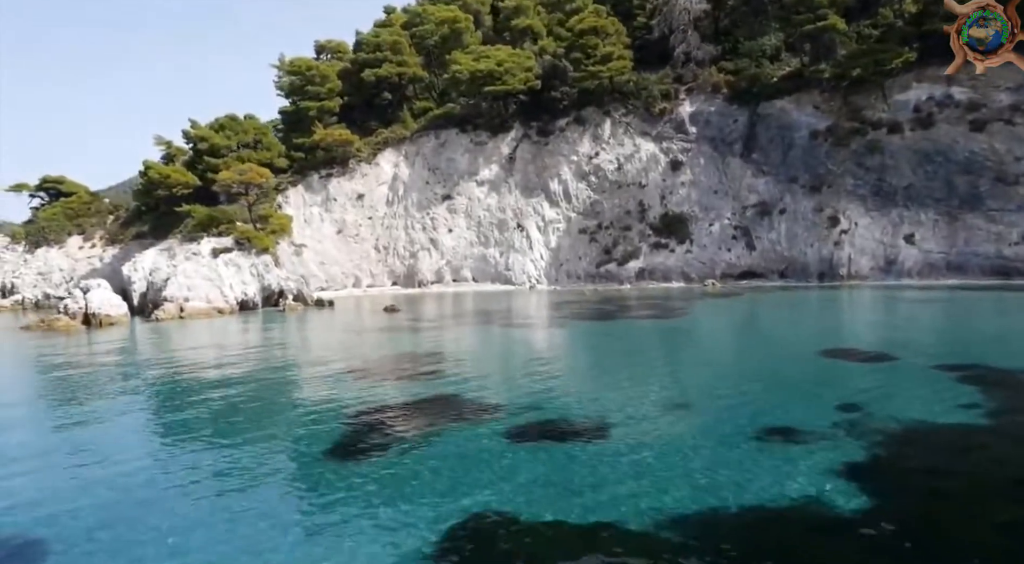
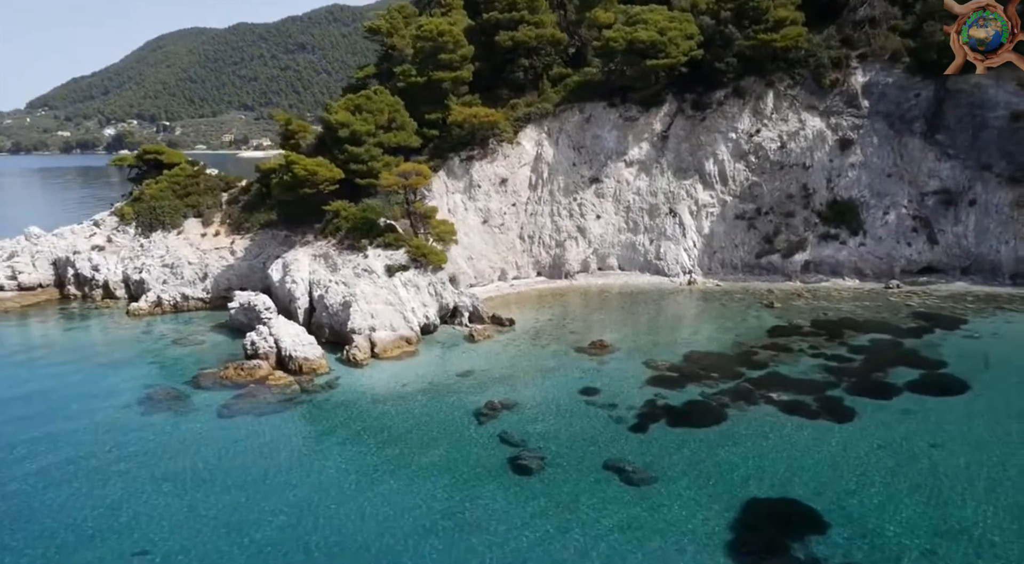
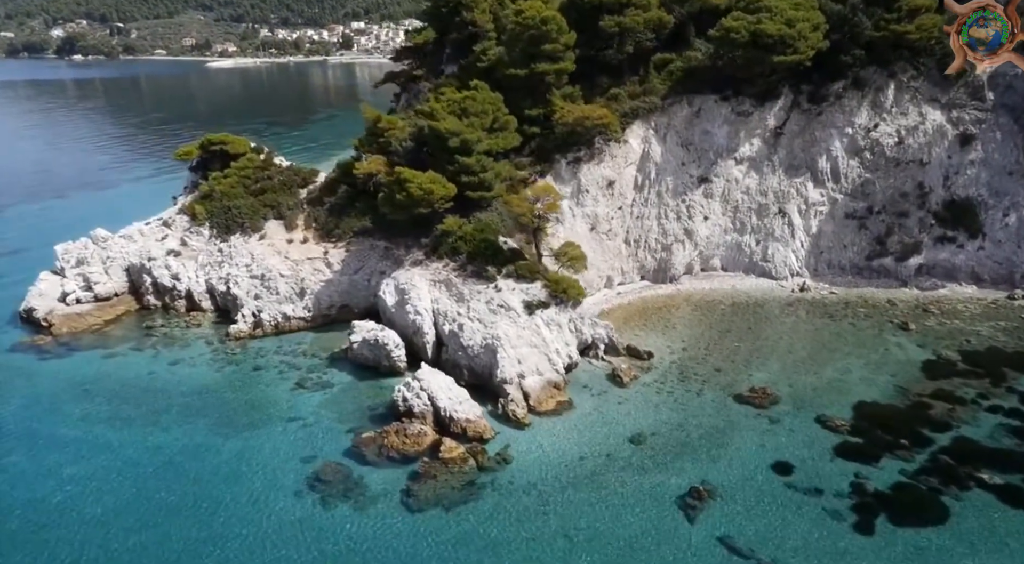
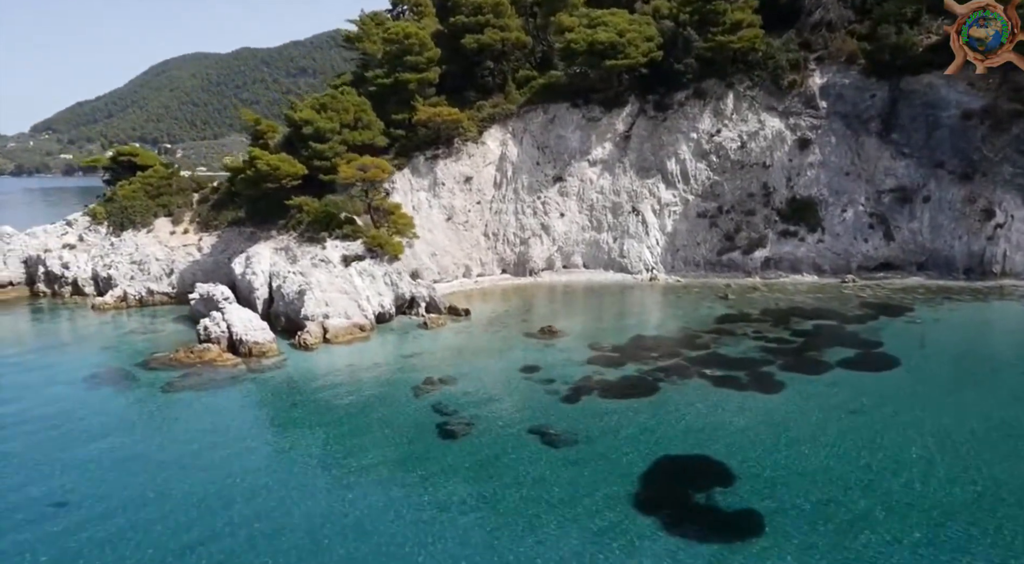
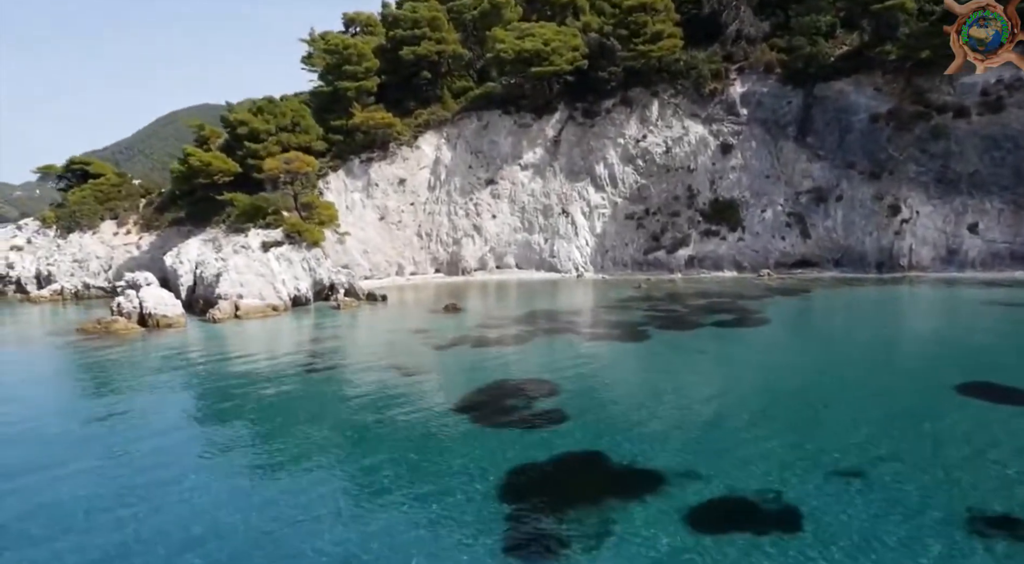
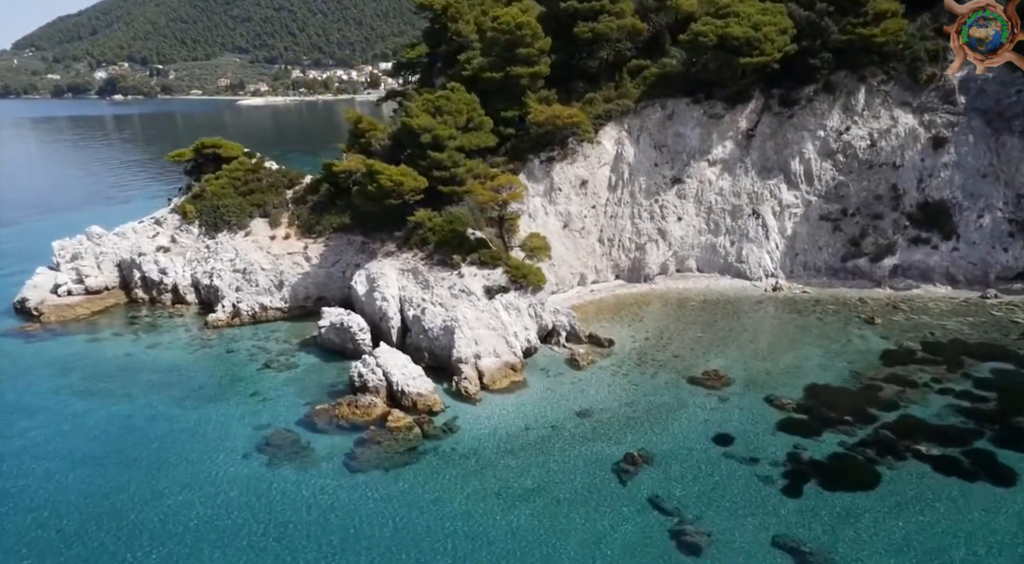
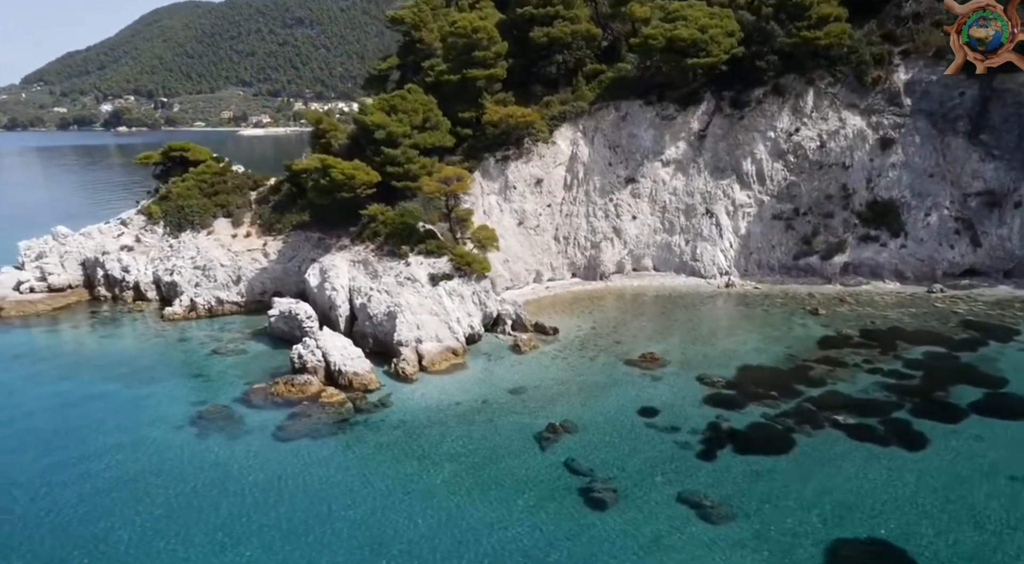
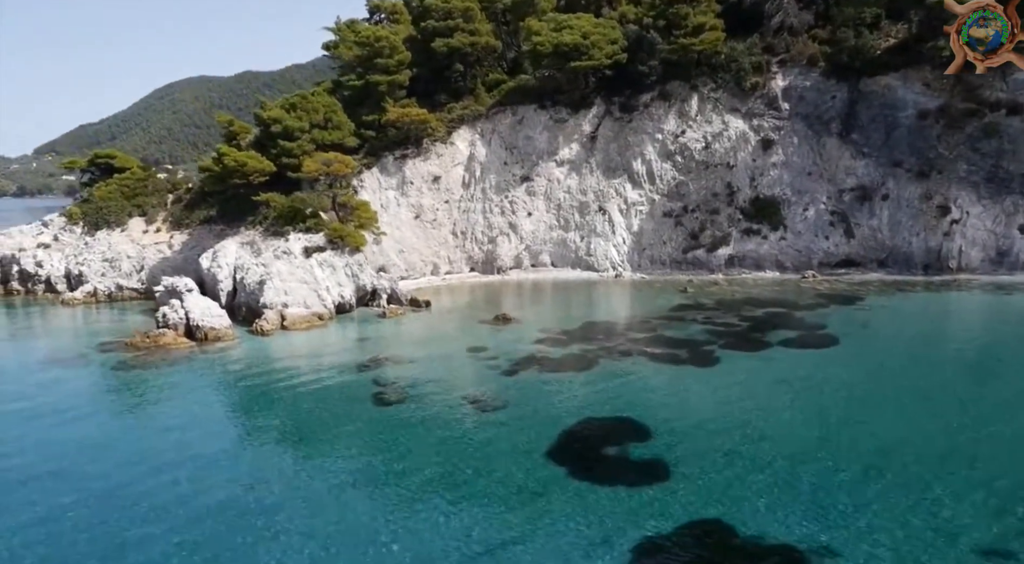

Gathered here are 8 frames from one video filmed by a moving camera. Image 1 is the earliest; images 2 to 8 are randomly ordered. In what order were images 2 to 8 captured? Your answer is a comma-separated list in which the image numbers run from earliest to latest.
5, 8, 4, 2, 7, 6, 3
